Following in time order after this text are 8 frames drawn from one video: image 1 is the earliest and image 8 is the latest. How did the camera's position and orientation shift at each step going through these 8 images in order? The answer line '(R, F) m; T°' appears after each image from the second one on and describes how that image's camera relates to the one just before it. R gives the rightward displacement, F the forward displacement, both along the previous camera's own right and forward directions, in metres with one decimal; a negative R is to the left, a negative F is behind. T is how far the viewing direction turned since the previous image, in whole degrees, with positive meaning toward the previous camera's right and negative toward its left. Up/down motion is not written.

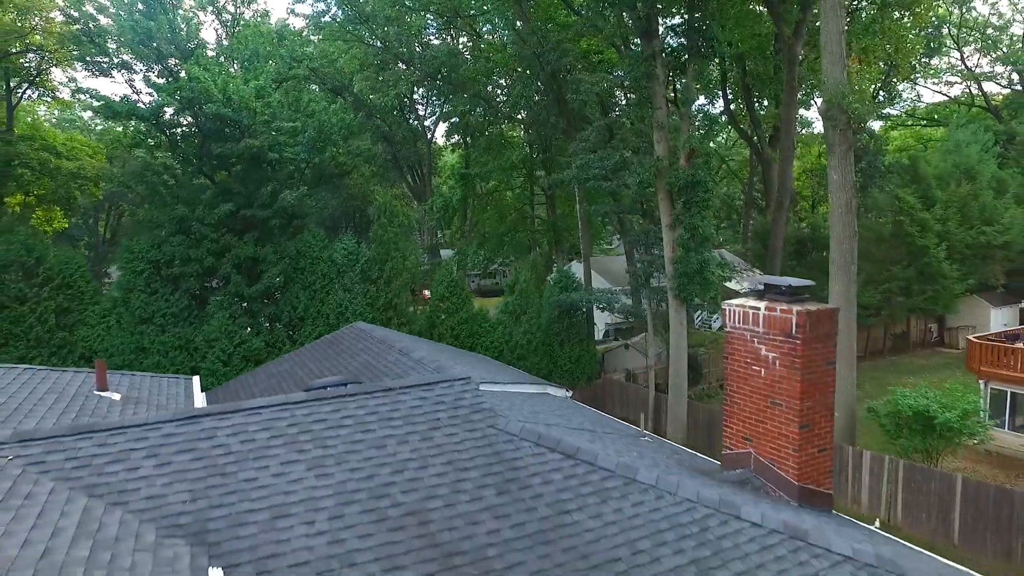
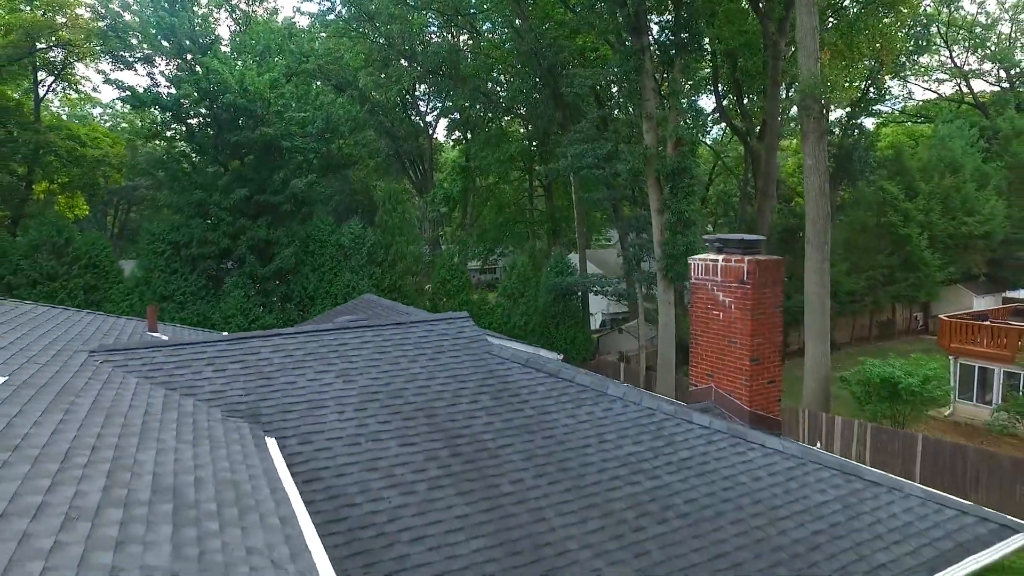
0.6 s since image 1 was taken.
(+0.1, -1.3) m; 0°
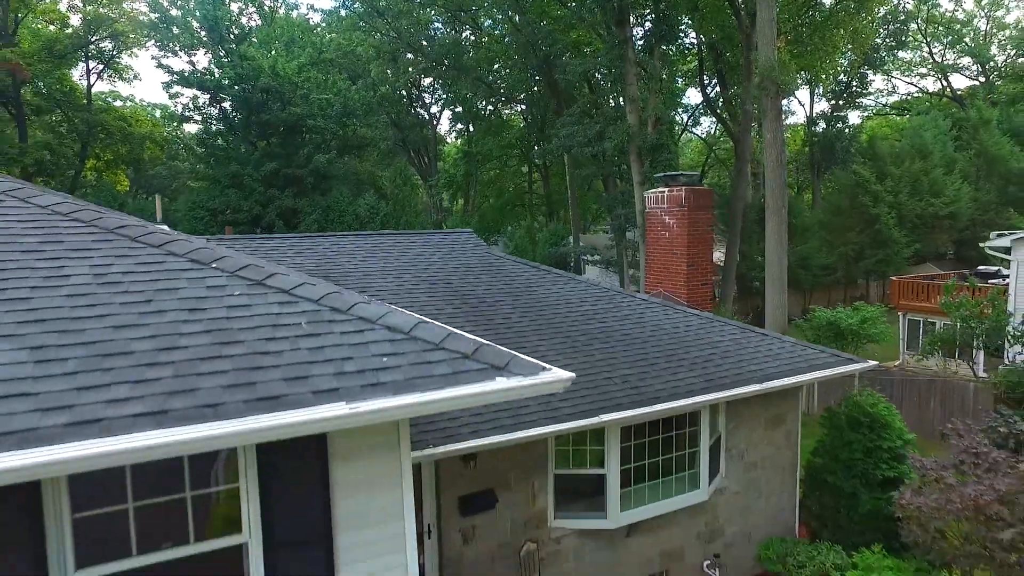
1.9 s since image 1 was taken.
(+0.1, -2.8) m; 0°
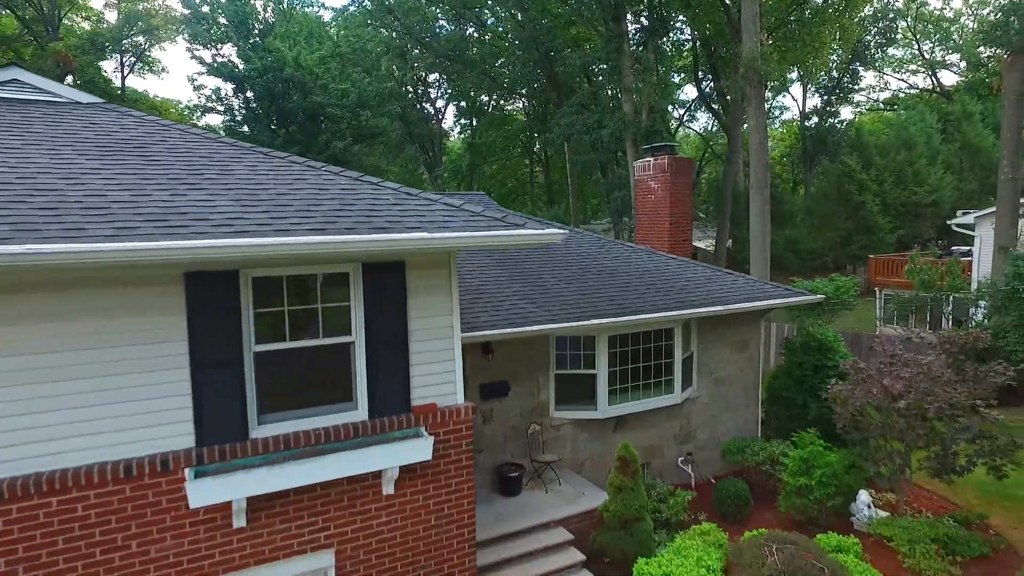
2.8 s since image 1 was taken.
(-0.1, -1.8) m; 0°
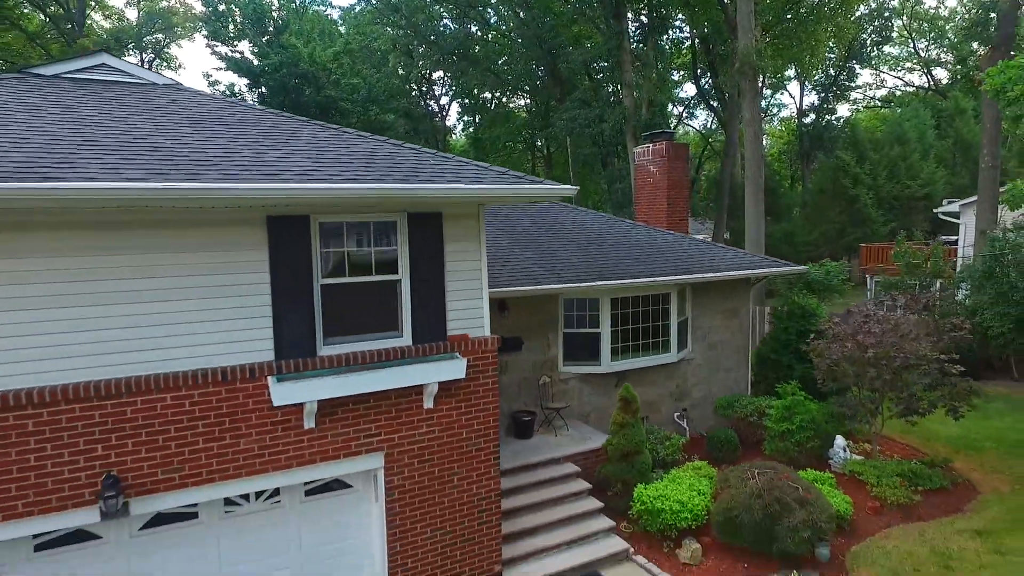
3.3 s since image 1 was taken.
(-0.2, -1.1) m; 0°
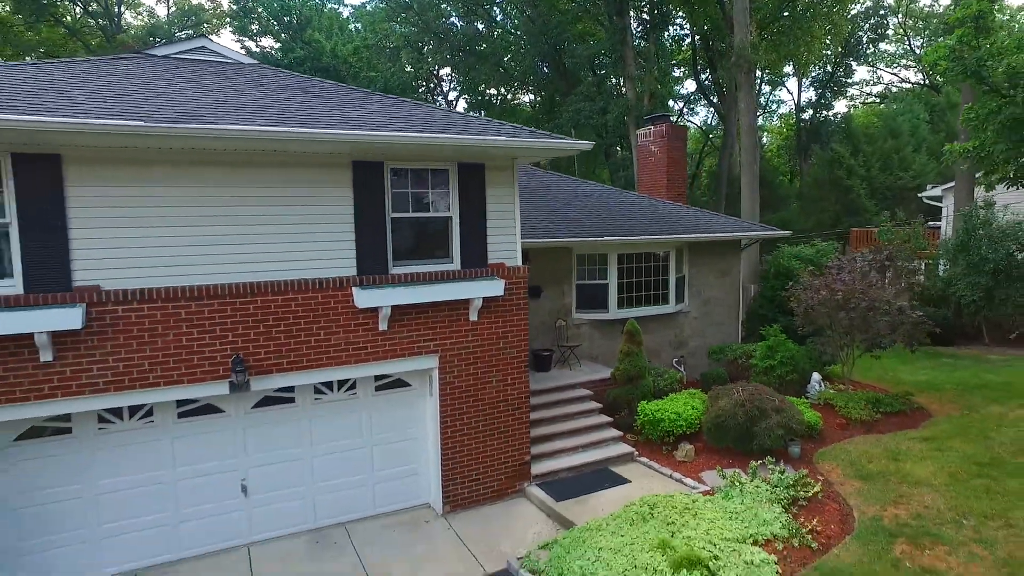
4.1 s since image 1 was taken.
(-0.4, -1.6) m; 0°
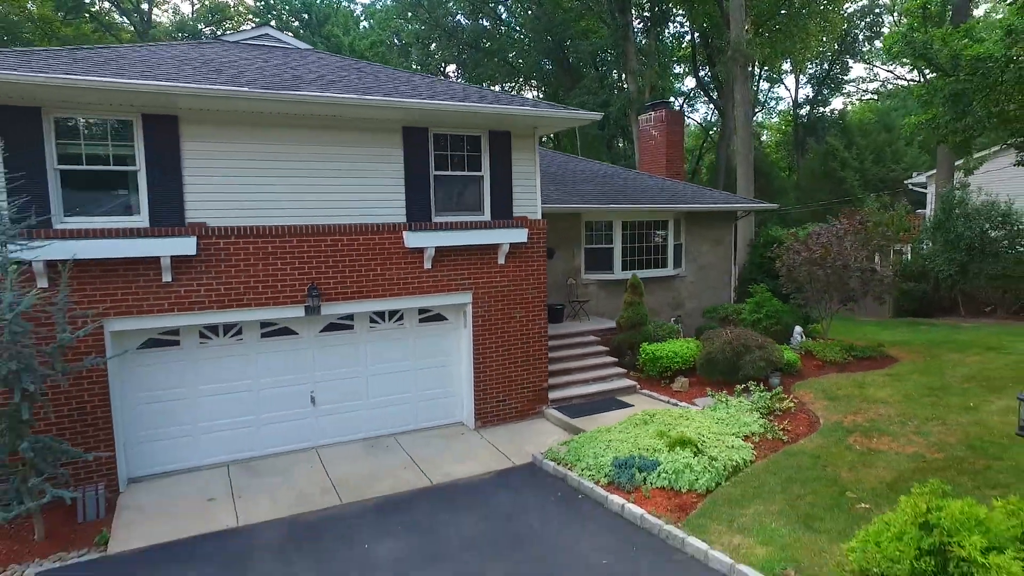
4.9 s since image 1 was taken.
(-0.3, -1.5) m; 0°
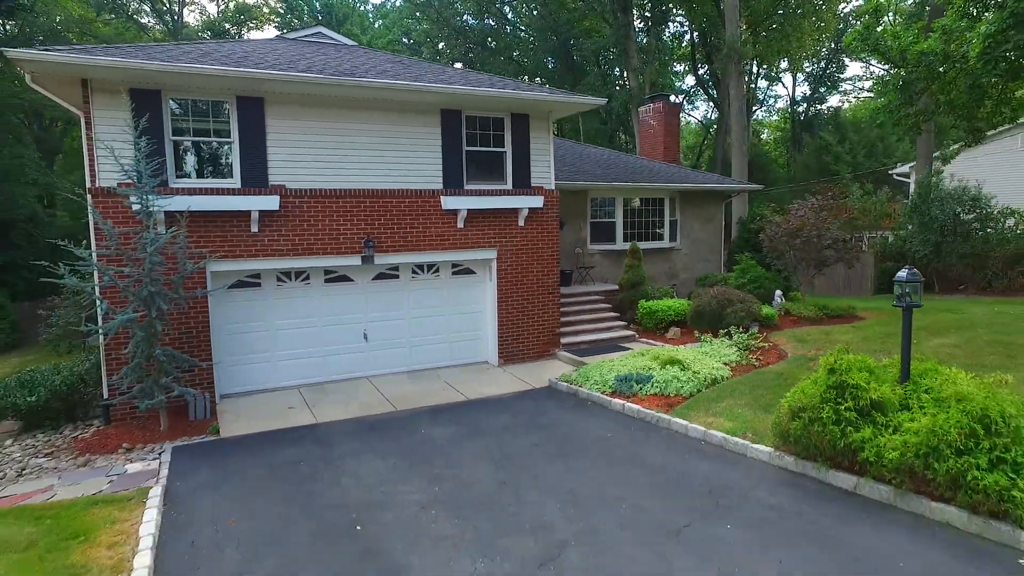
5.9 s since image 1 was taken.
(-0.3, -1.8) m; 0°
